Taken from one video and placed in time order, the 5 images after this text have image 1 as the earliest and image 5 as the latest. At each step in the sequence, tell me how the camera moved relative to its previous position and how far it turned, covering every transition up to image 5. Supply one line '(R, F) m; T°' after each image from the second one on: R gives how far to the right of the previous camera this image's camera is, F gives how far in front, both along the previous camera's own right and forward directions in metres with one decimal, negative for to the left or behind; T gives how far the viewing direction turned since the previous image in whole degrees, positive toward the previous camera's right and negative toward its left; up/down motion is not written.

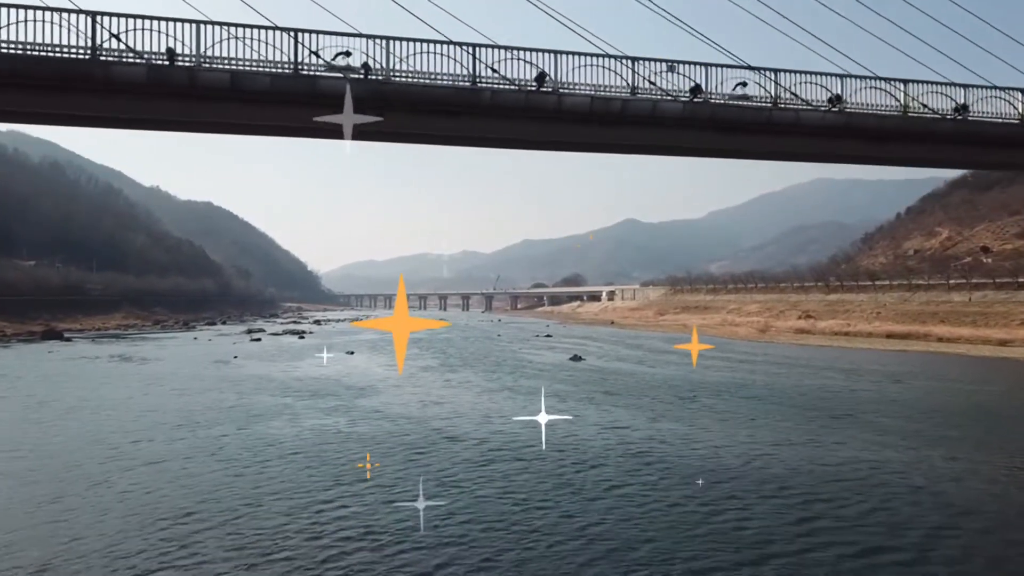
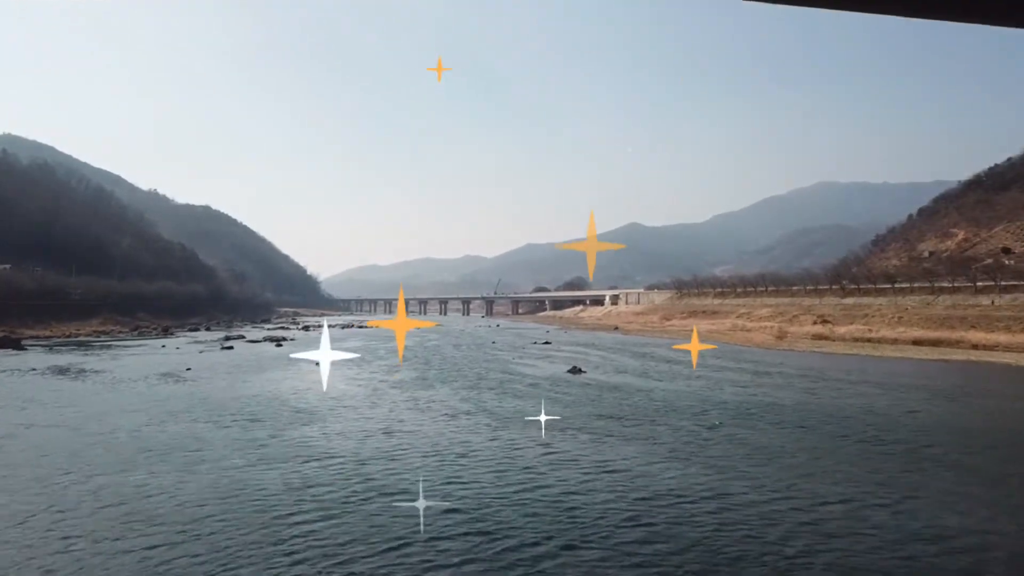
(+0.9, +5.4) m; 0°
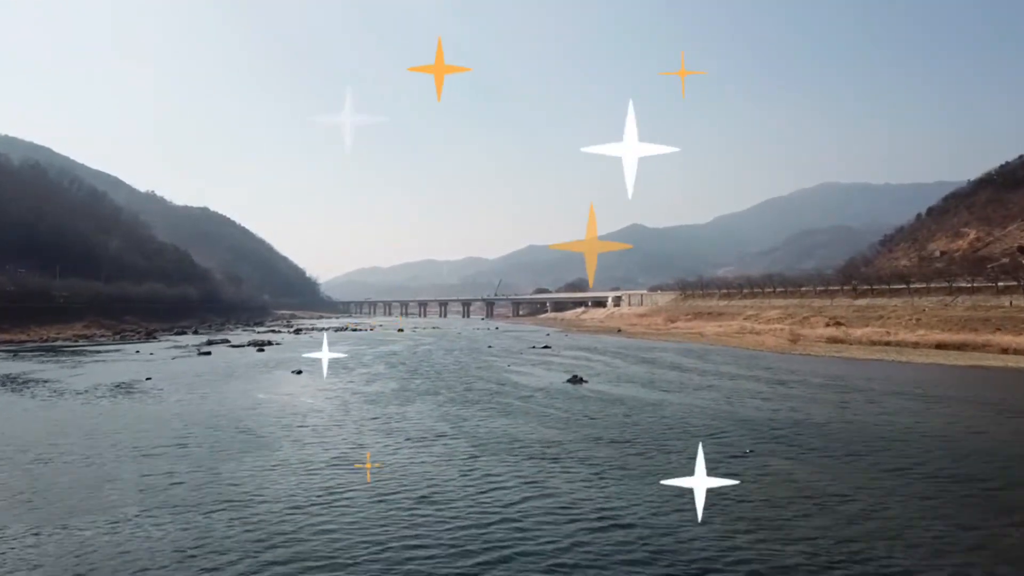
(+0.5, +3.9) m; 0°
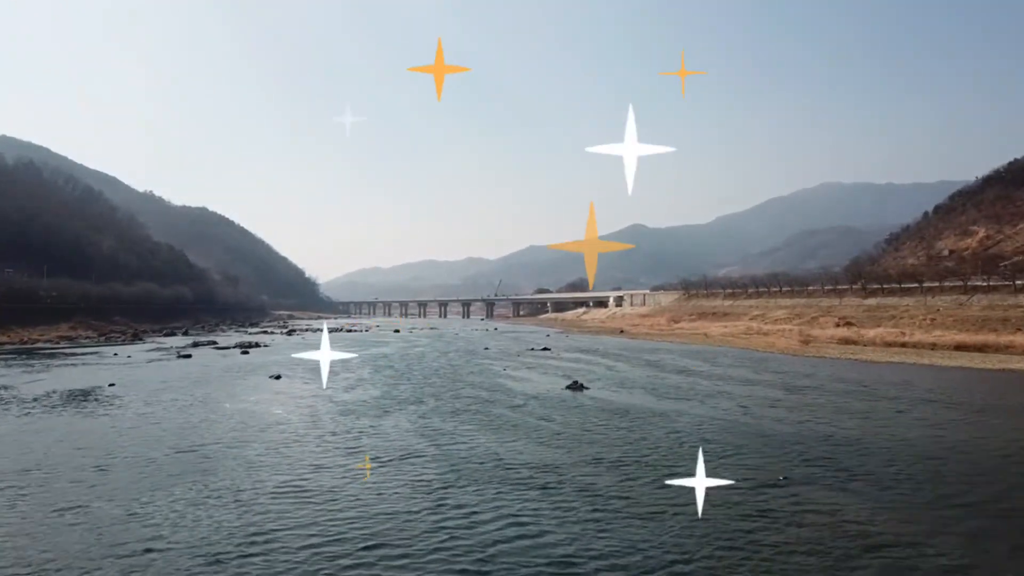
(+0.4, +2.9) m; 0°
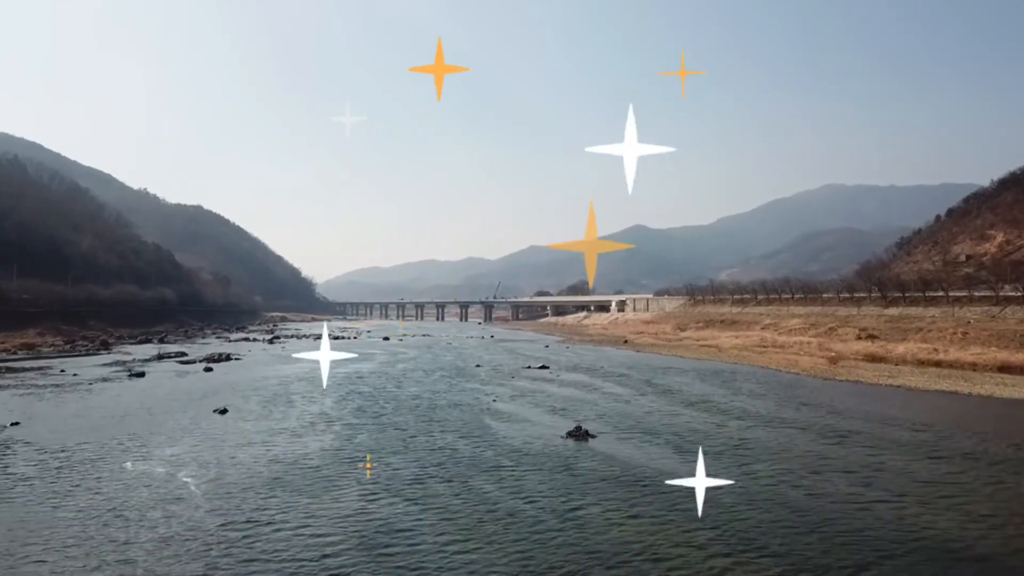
(+0.5, +6.0) m; 0°
